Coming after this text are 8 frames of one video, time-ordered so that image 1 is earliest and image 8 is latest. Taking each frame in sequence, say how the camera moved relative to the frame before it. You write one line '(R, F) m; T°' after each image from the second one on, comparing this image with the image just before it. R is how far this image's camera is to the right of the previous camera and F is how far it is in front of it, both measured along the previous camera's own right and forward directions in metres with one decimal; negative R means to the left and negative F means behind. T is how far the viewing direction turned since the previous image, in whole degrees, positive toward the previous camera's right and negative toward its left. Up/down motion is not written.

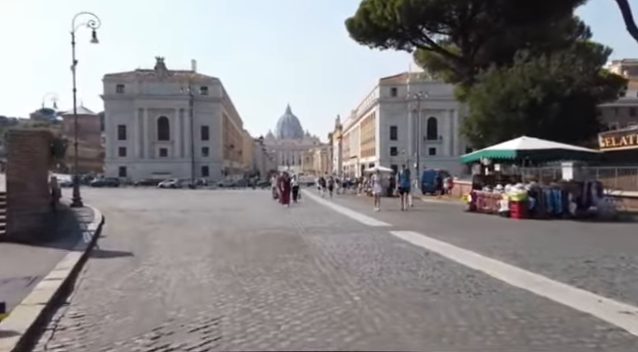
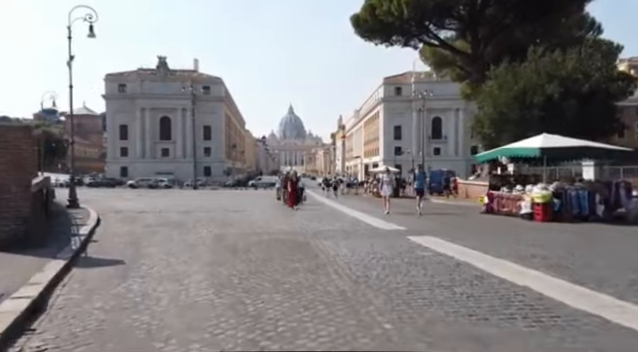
(-0.2, +1.3) m; 0°
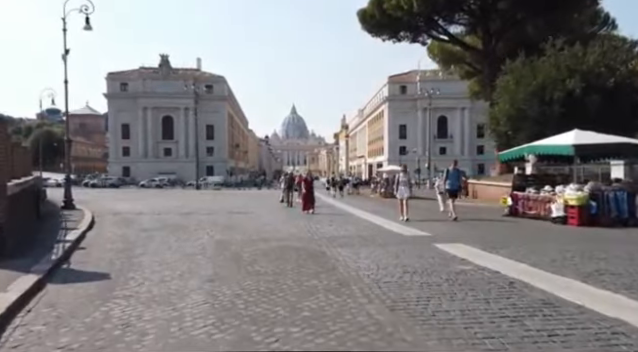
(-0.3, +1.5) m; 0°
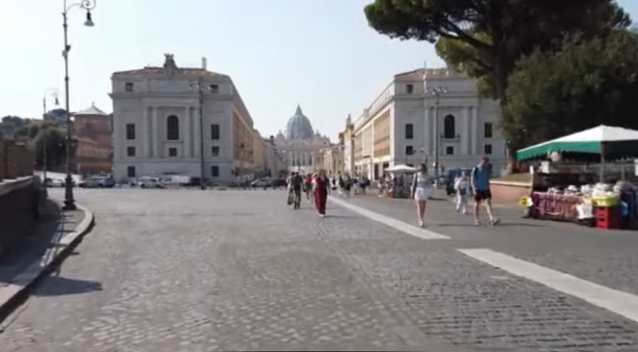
(-0.2, +1.0) m; -1°
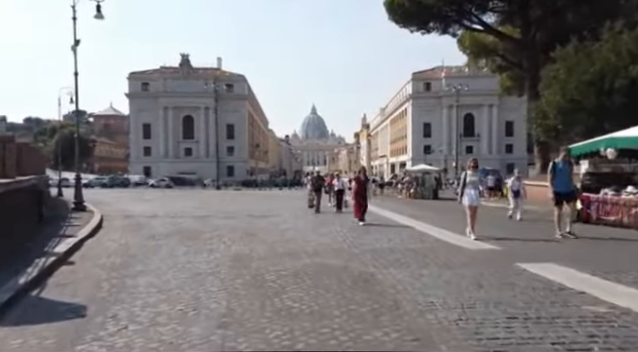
(-0.3, +1.7) m; -2°
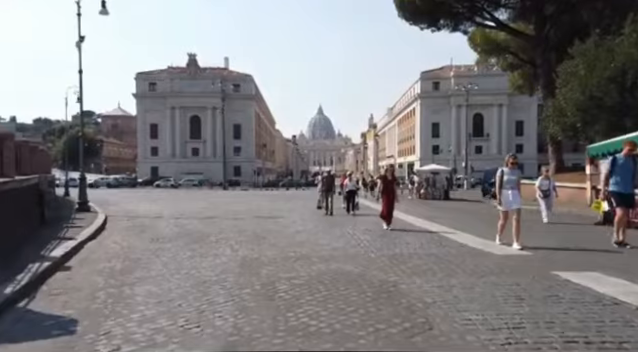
(-0.2, +0.8) m; -1°
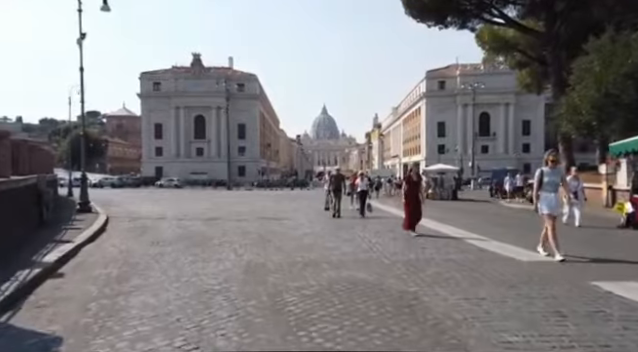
(-0.1, +0.7) m; 0°
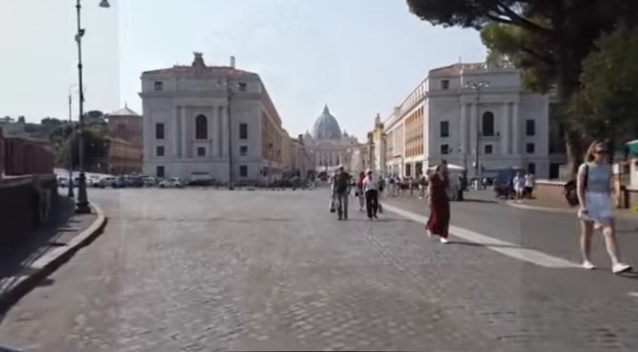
(-0.1, +0.7) m; 0°
